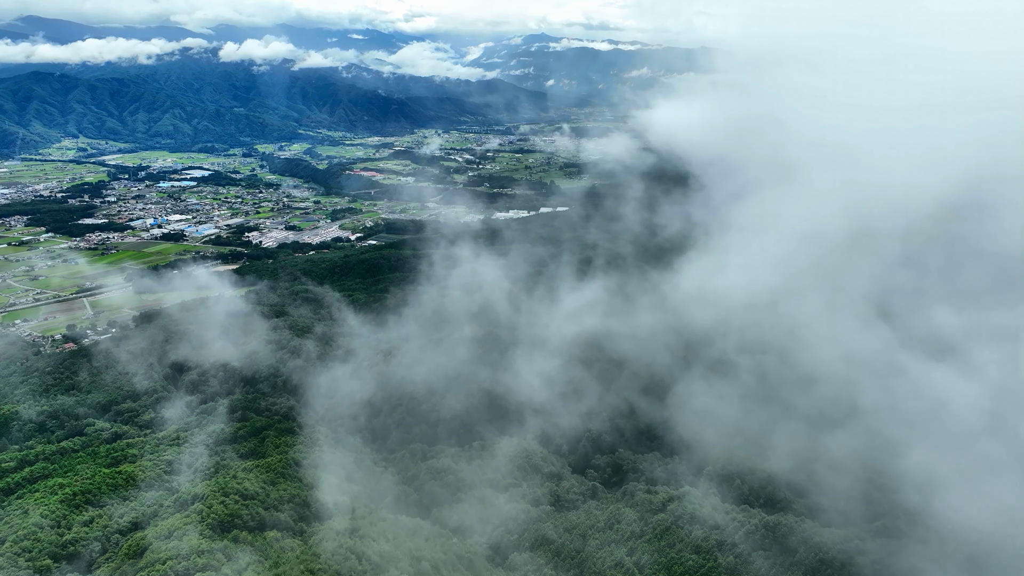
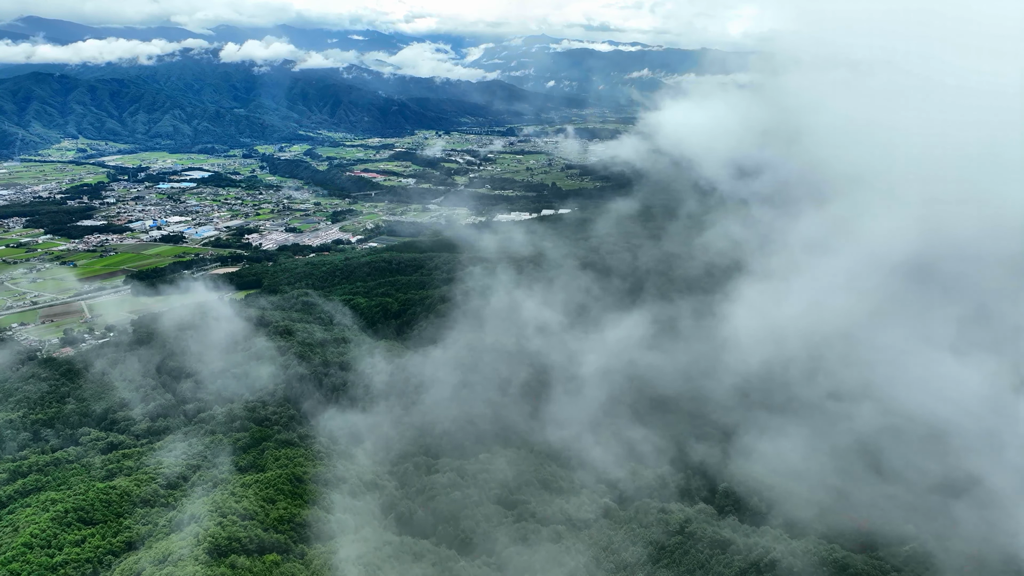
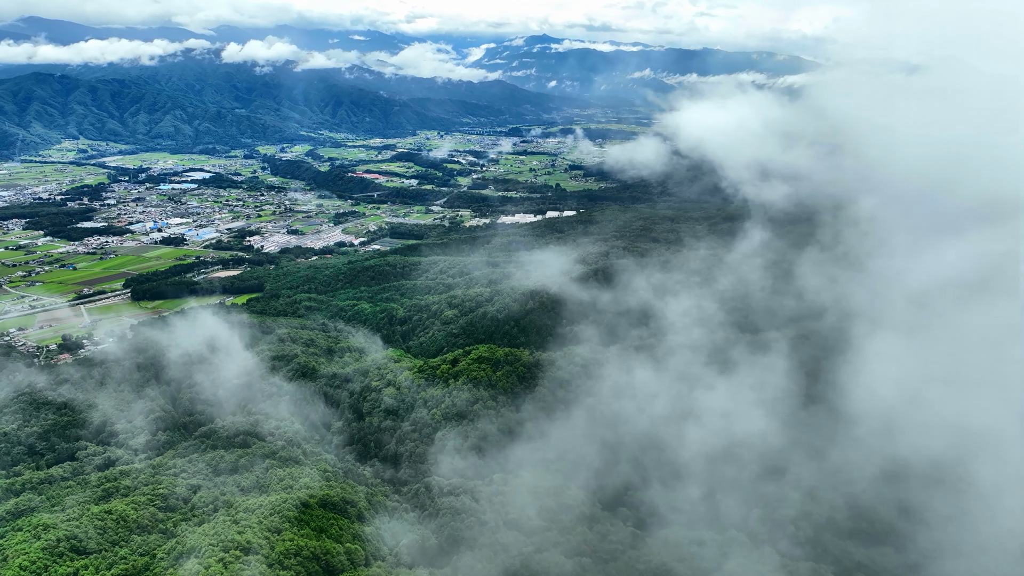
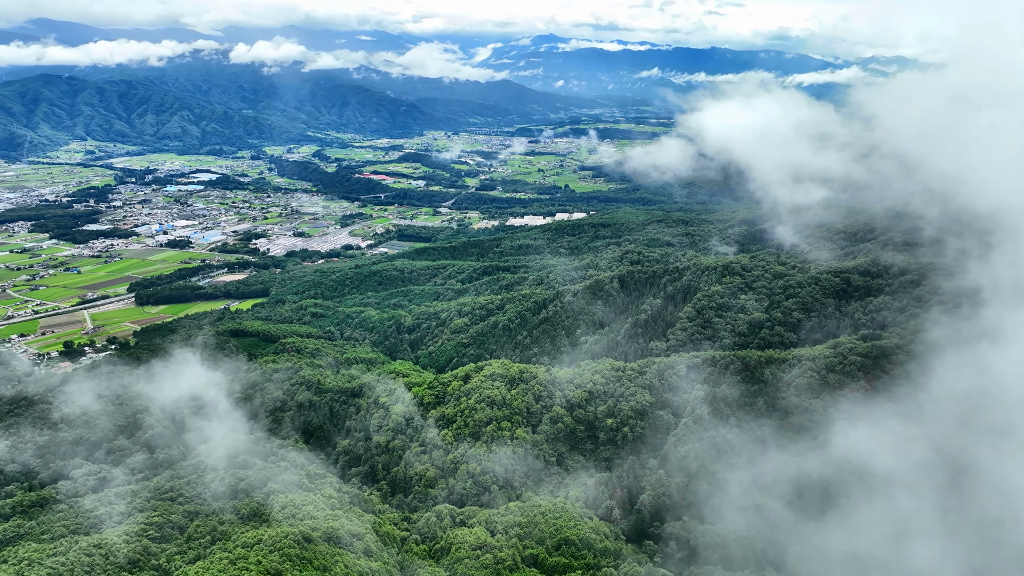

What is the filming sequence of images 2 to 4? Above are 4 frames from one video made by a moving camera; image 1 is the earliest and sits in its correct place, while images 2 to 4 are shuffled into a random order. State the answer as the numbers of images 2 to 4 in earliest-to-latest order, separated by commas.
2, 3, 4
